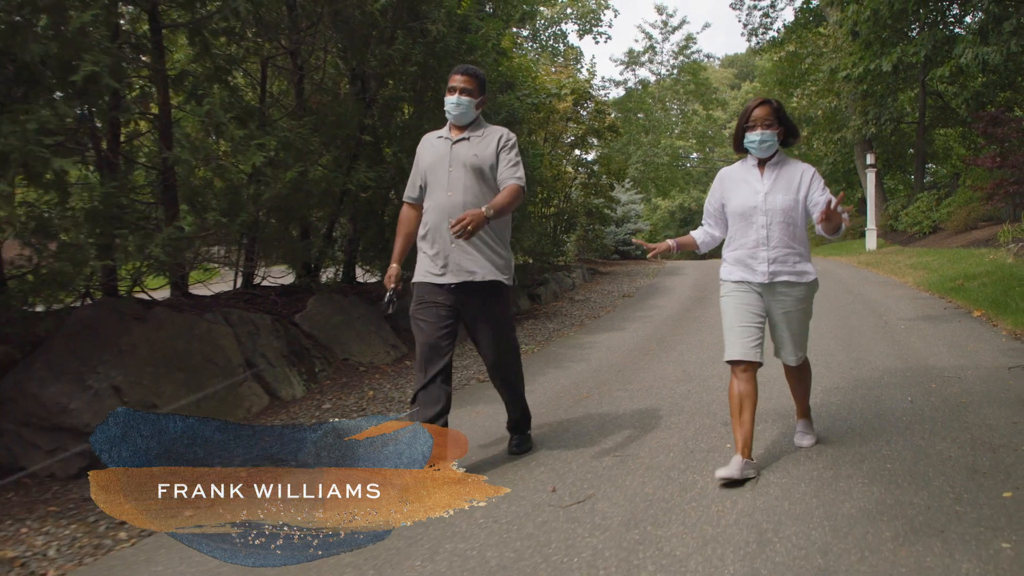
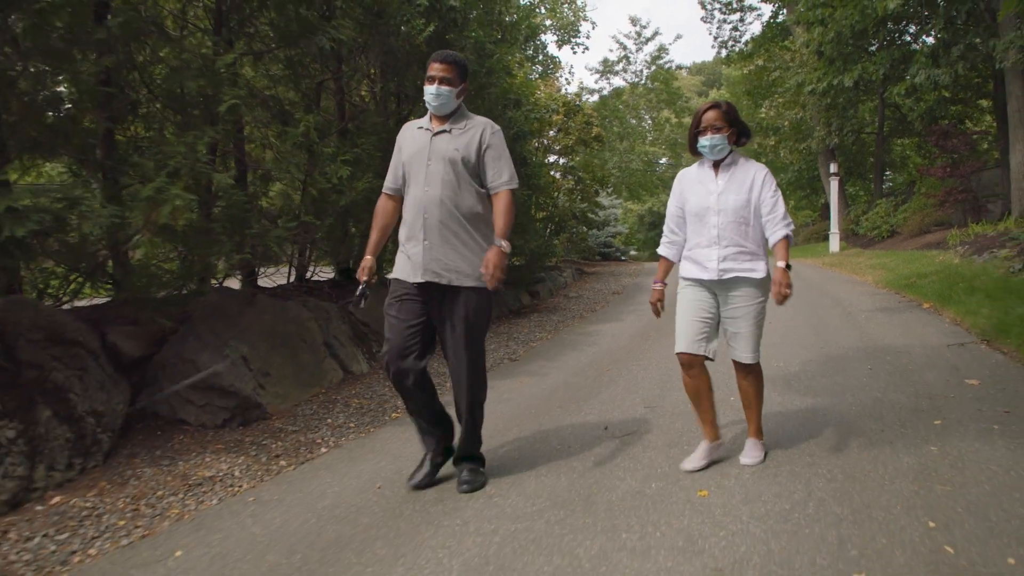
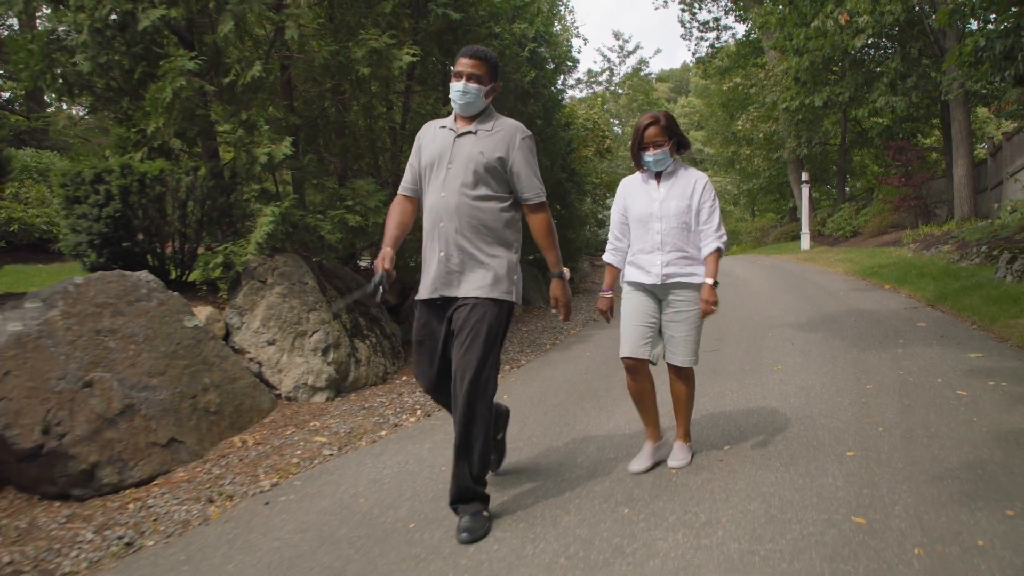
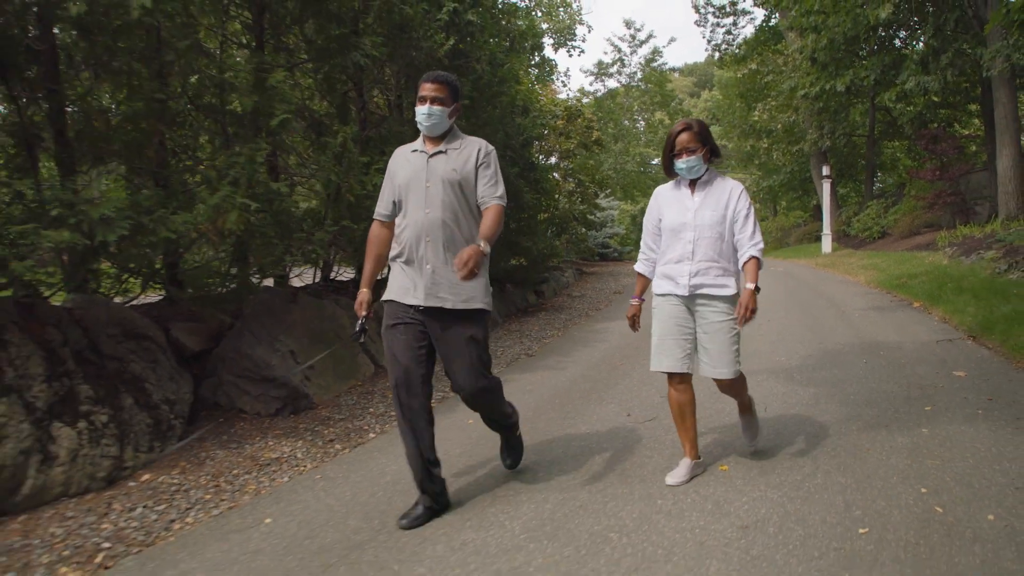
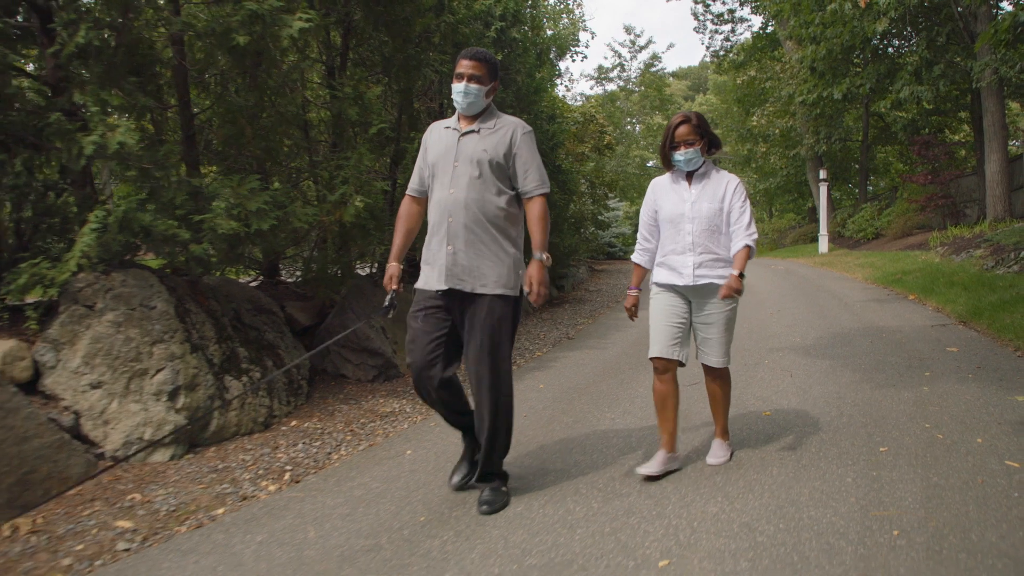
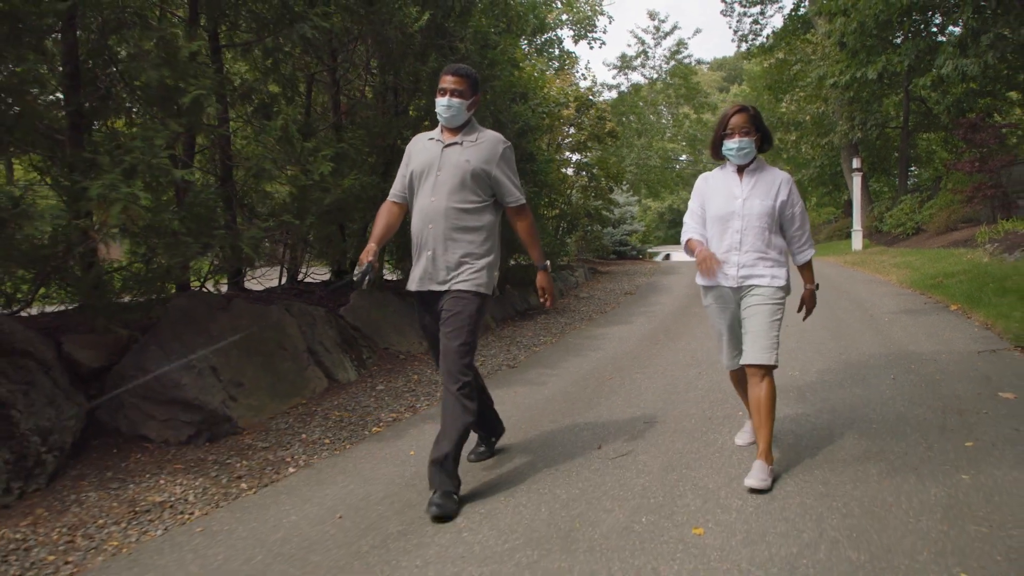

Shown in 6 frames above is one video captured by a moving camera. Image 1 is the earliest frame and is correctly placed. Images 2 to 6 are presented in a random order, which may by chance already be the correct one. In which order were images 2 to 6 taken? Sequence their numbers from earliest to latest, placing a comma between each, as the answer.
6, 2, 4, 5, 3
